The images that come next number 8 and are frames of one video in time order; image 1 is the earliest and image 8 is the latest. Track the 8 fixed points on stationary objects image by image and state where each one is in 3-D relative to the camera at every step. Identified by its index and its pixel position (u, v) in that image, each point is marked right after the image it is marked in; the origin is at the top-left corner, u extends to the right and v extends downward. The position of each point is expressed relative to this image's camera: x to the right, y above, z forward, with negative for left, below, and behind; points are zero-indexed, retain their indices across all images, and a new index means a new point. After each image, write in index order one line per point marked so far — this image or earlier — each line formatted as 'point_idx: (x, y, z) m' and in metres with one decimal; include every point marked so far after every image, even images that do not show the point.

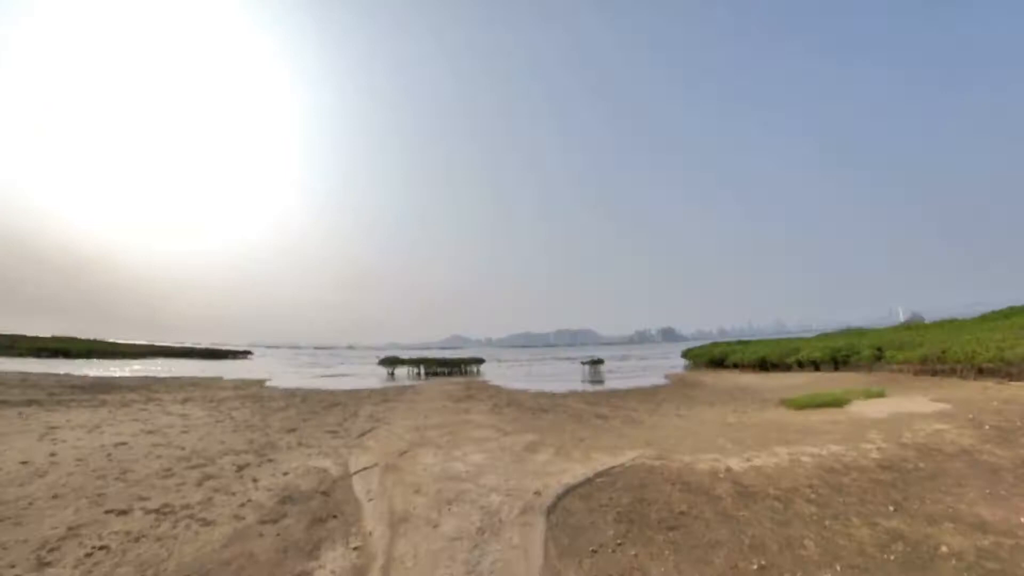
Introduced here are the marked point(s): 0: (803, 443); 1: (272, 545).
0: (+6.5, -3.5, +11.6) m
1: (-2.8, -3.0, +6.1) m
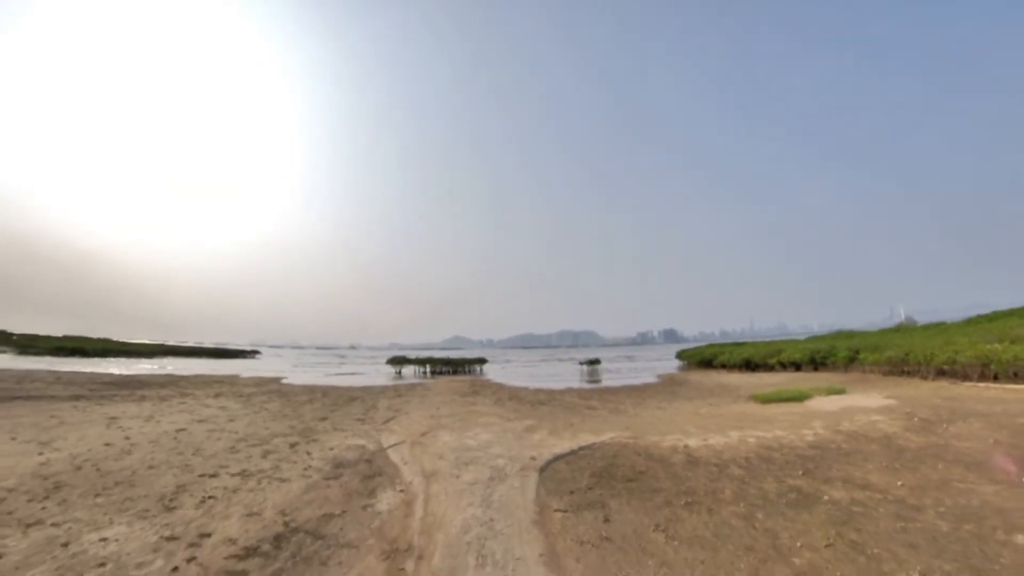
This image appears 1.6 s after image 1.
0: (+6.5, -3.8, +13.9) m
1: (-2.8, -3.3, +8.5) m
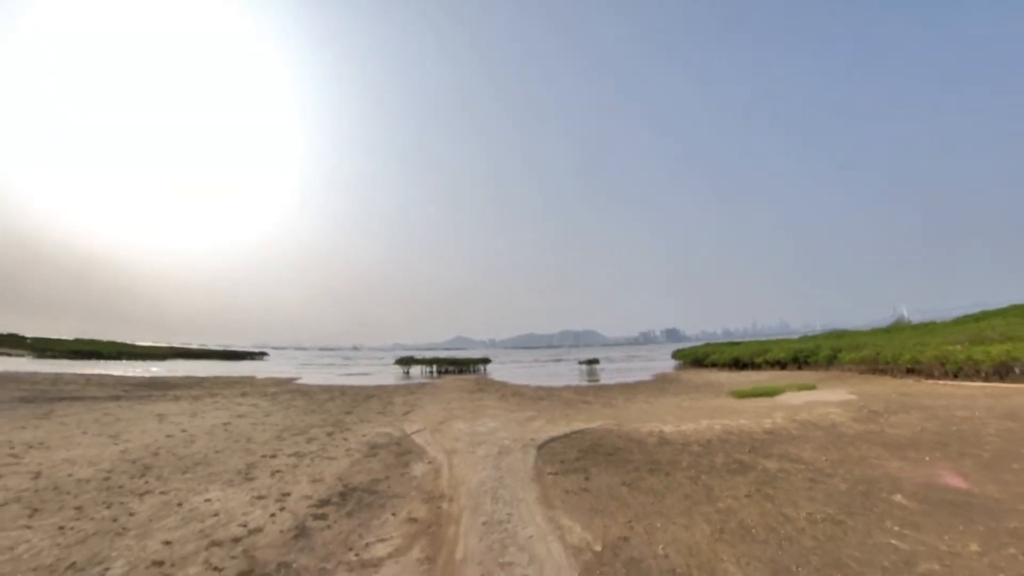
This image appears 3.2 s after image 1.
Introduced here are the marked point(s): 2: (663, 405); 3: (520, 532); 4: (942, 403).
0: (+6.6, -4.1, +16.2) m
1: (-2.7, -3.6, +10.8) m
2: (+5.7, -4.5, +19.9) m
3: (+0.1, -3.0, +6.5) m
4: (+15.0, -4.1, +18.3) m
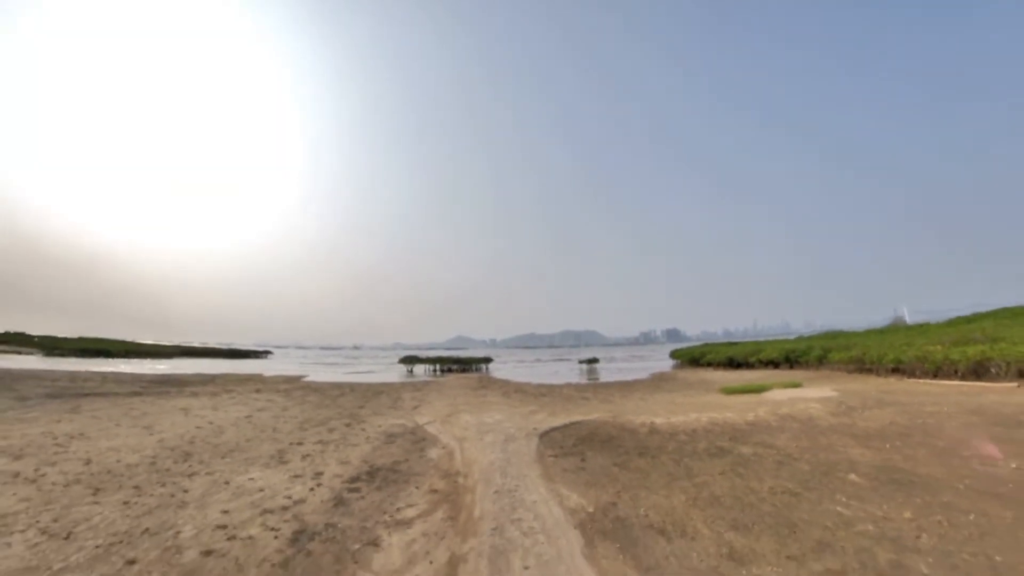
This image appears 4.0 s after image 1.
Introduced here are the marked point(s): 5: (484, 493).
0: (+6.7, -4.2, +17.5) m
1: (-2.6, -3.7, +12.1) m
2: (+5.8, -4.6, +21.2) m
3: (+0.2, -3.1, +7.8) m
4: (+15.1, -4.3, +19.6) m
5: (-0.4, -3.2, +8.1) m
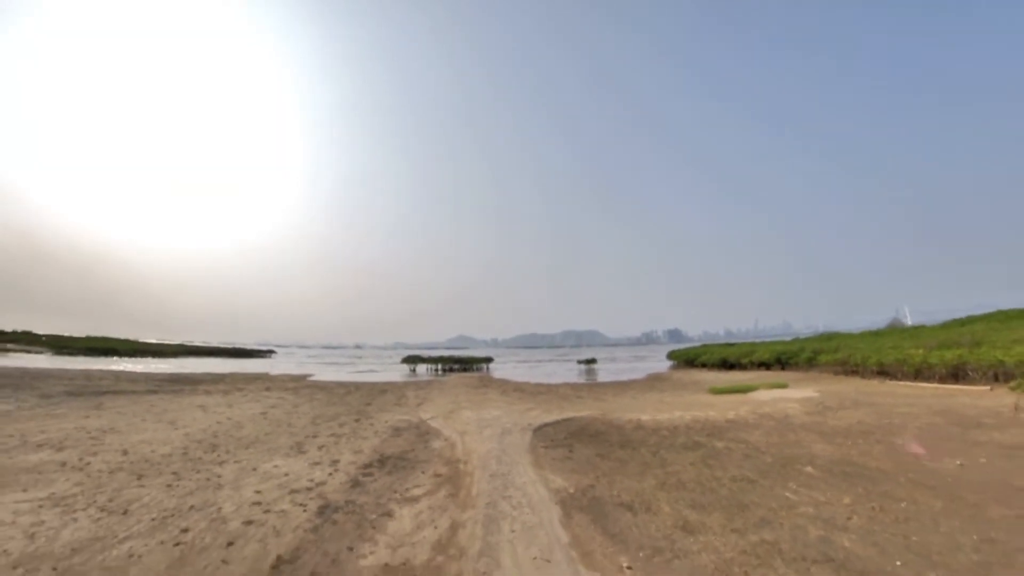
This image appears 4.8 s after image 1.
0: (+6.6, -4.4, +18.7) m
1: (-2.8, -3.9, +13.3) m
2: (+5.8, -4.8, +22.4) m
3: (+0.1, -3.3, +9.1) m
4: (+15.0, -4.5, +20.8) m
5: (-0.6, -3.4, +9.4) m
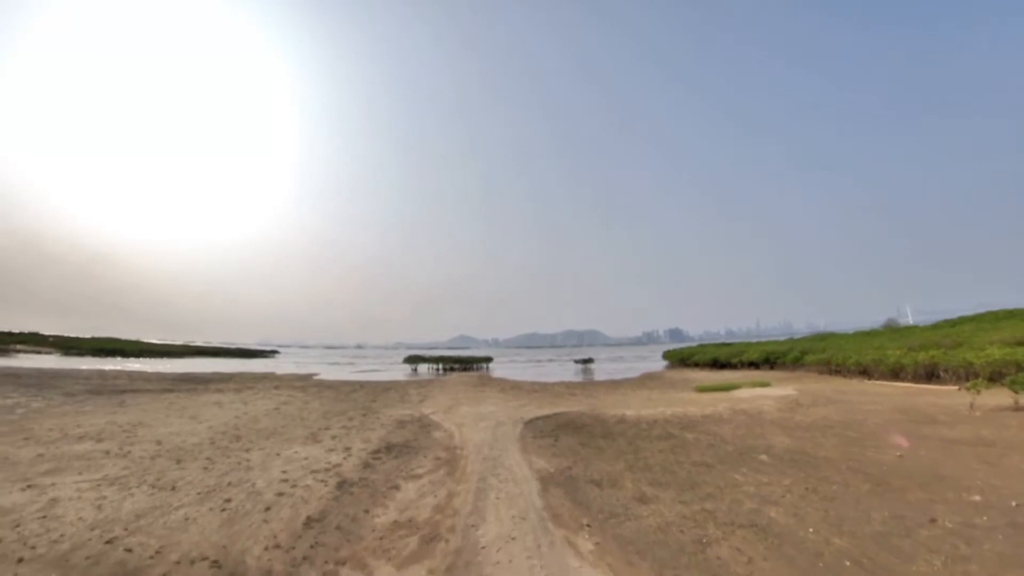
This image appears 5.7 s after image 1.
0: (+6.4, -4.6, +20.2) m
1: (-3.0, -4.1, +14.9) m
2: (+5.6, -5.0, +24.0) m
3: (-0.1, -3.5, +10.6) m
4: (+14.8, -4.7, +22.3) m
5: (-0.8, -3.6, +10.9) m
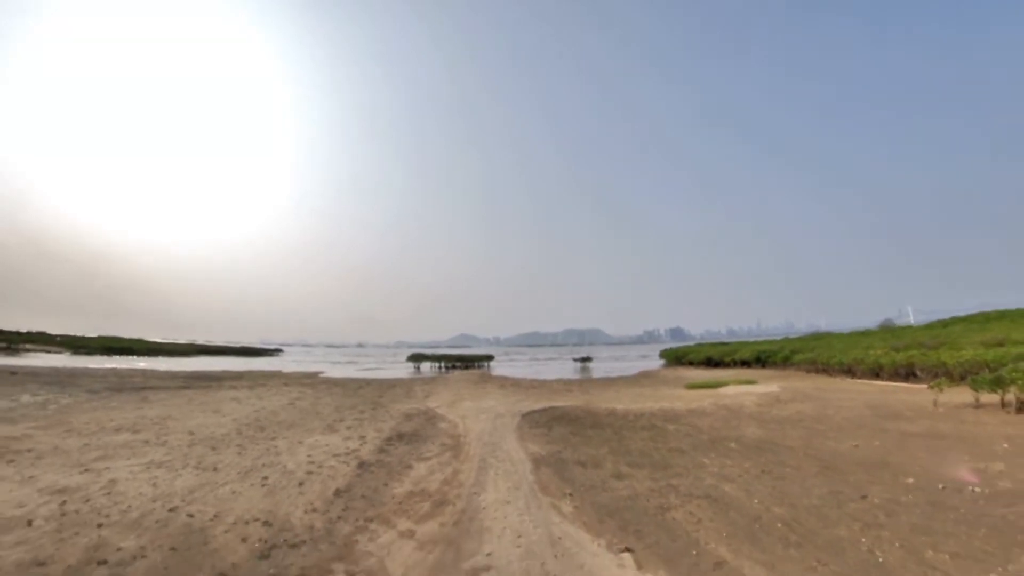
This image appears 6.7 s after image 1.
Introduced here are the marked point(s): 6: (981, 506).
0: (+6.4, -4.8, +21.7) m
1: (-3.0, -4.3, +16.4) m
2: (+5.5, -5.1, +25.5) m
3: (-0.2, -3.7, +12.1) m
4: (+14.8, -4.8, +23.7) m
5: (-0.9, -3.8, +12.4) m
6: (+8.4, -3.9, +9.3) m
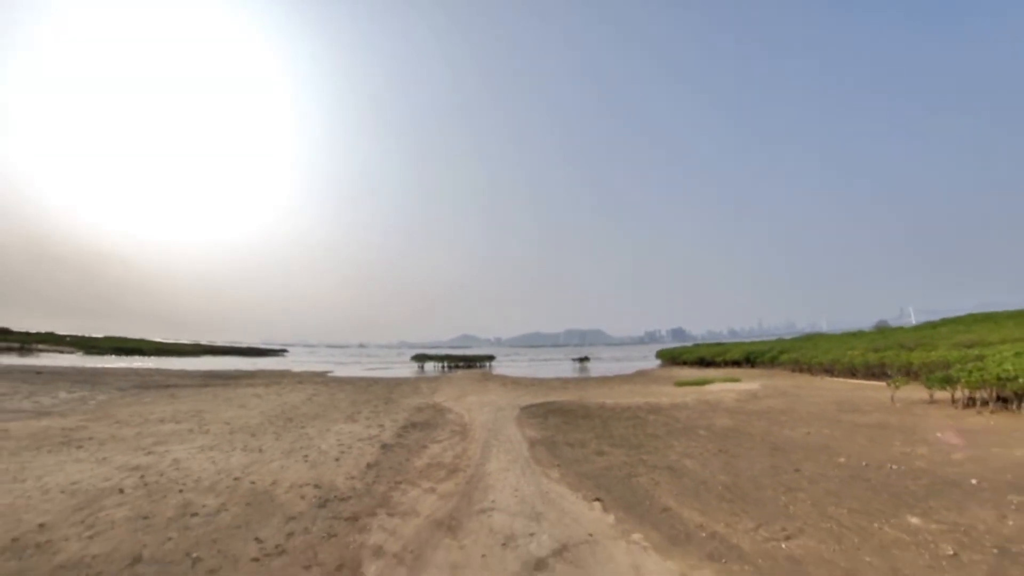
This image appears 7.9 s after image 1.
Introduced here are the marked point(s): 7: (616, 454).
0: (+6.4, -5.0, +23.9) m
1: (-3.0, -4.5, +18.5) m
2: (+5.6, -5.4, +27.6) m
3: (-0.2, -4.0, +14.3) m
4: (+14.8, -5.1, +25.8) m
5: (-0.9, -4.0, +14.6) m
6: (+8.4, -4.2, +11.4) m
7: (+2.5, -3.9, +12.3) m
